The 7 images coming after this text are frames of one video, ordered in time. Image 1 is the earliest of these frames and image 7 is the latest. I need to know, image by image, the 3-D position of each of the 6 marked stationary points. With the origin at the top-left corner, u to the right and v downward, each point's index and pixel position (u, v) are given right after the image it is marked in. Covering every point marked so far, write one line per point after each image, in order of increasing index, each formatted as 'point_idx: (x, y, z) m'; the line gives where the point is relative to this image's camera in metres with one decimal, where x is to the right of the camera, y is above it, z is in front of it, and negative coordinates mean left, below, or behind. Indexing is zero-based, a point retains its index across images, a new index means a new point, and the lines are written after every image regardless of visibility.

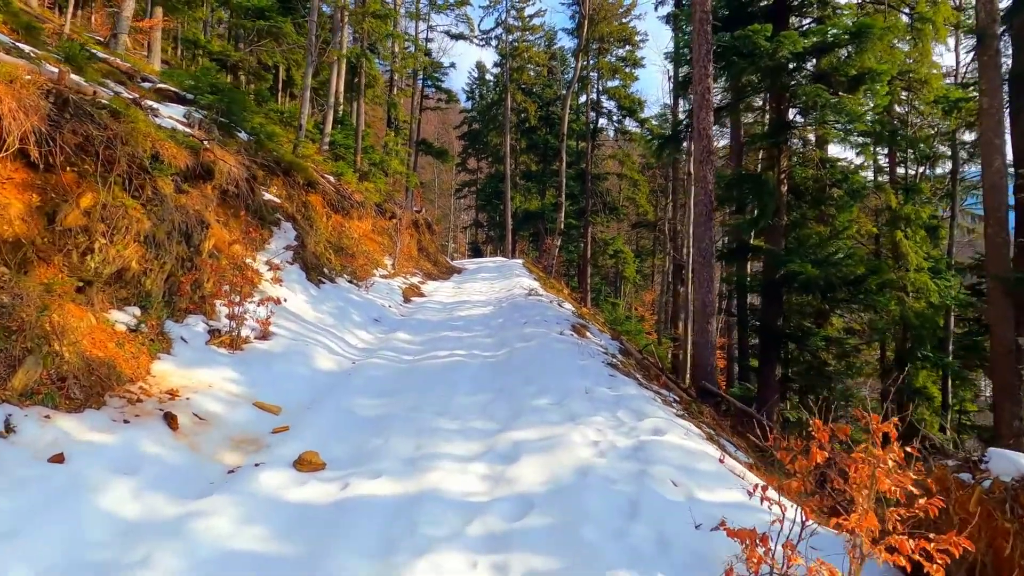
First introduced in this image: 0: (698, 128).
0: (+2.1, +1.8, +7.6) m
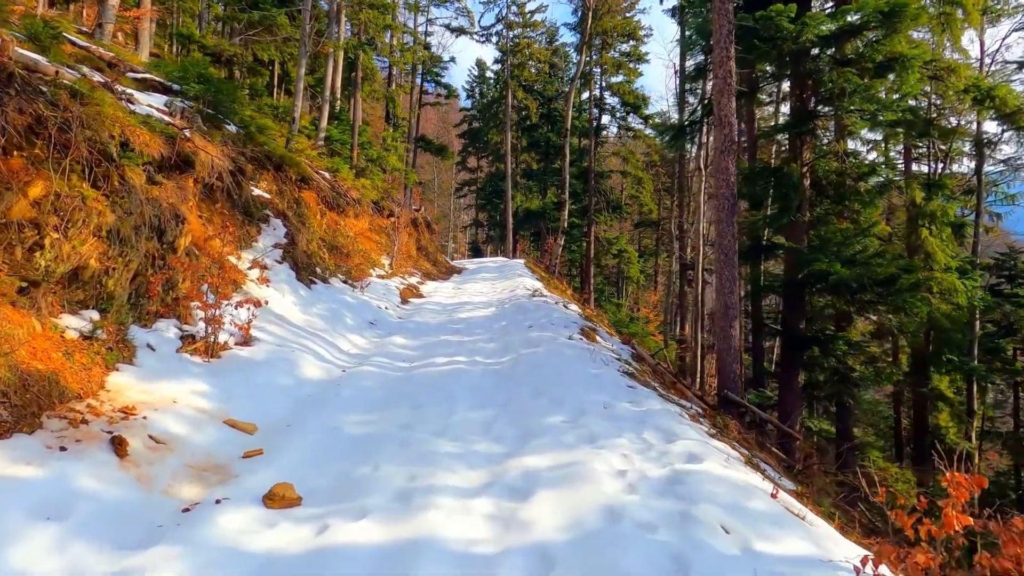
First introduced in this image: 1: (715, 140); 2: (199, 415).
0: (+2.2, +1.8, +7.0) m
1: (+2.2, +1.6, +7.1) m
2: (-2.0, -0.8, +4.1) m
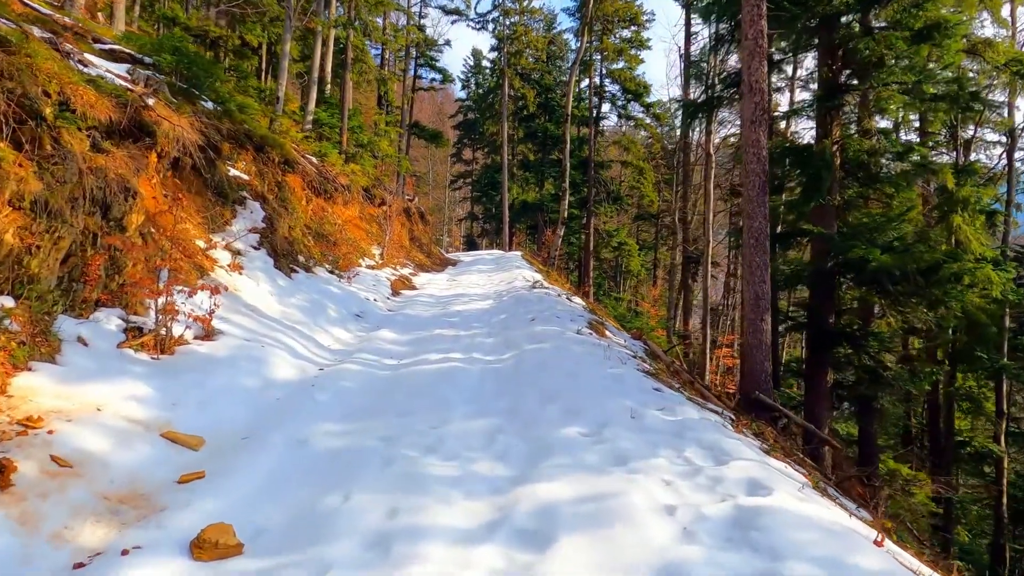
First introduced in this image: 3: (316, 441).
0: (+2.2, +1.9, +6.2) m
1: (+2.2, +1.7, +6.3) m
2: (-1.9, -0.7, +3.3) m
3: (-1.1, -0.8, +3.7) m
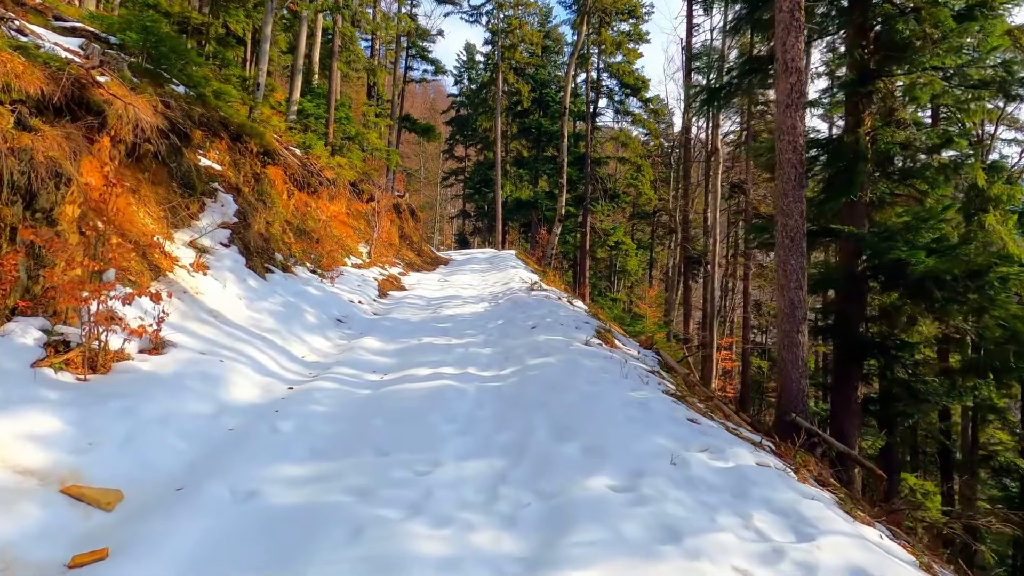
0: (+2.2, +1.9, +5.4) m
1: (+2.2, +1.6, +5.5) m
2: (-1.9, -0.7, +2.5) m
3: (-1.0, -0.9, +2.9) m
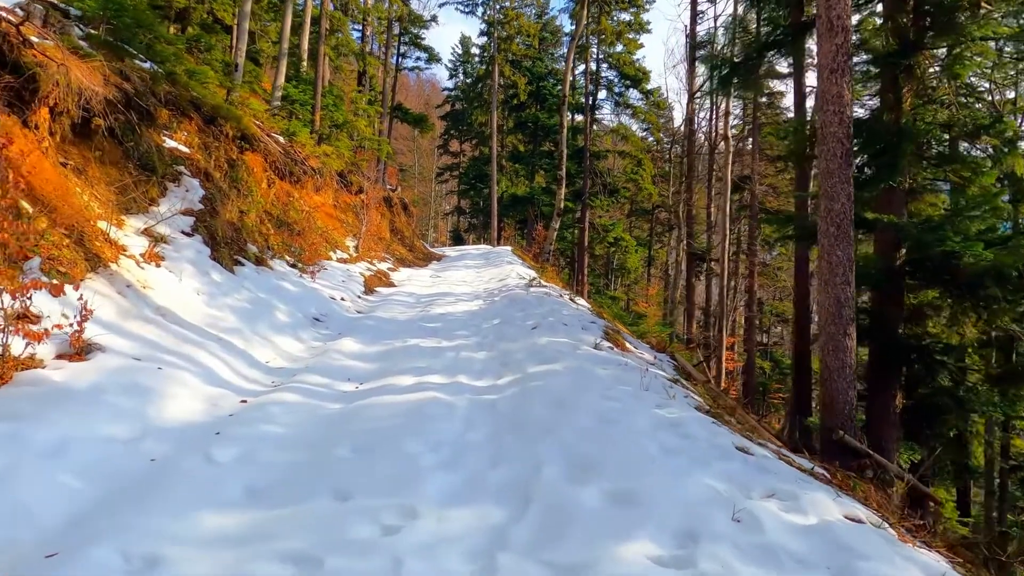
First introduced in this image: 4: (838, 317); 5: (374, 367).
0: (+2.2, +1.9, +4.6) m
1: (+2.2, +1.7, +4.7) m
2: (-1.9, -0.7, +1.7) m
3: (-1.0, -0.9, +2.1) m
4: (+2.2, -0.2, +4.5) m
5: (-1.1, -0.6, +5.1) m
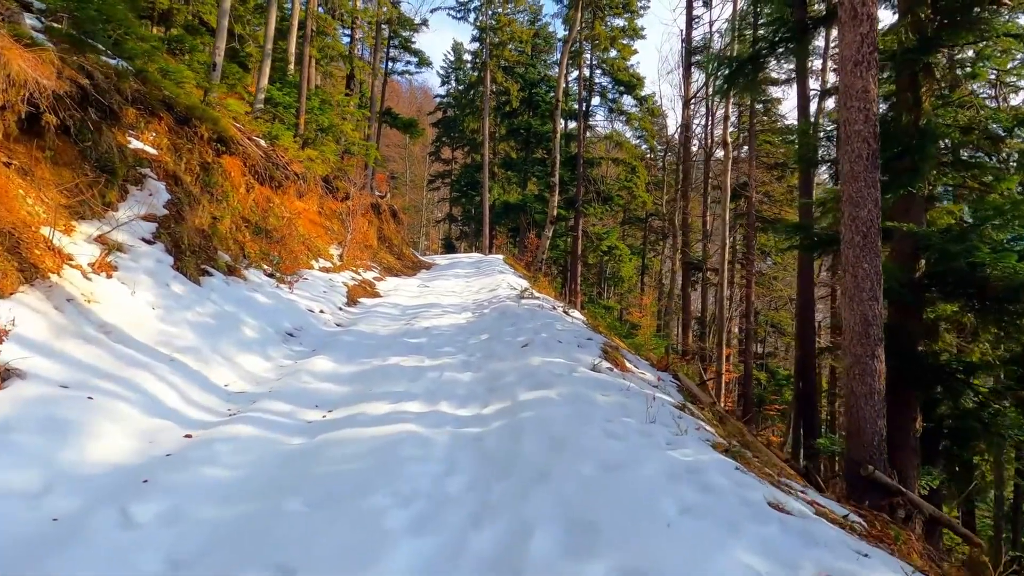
0: (+2.2, +1.8, +4.2) m
1: (+2.1, +1.6, +4.3) m
2: (-1.9, -0.8, +1.2) m
3: (-1.1, -0.9, +1.5) m
4: (+2.2, -0.3, +4.1) m
5: (-1.2, -0.7, +4.6) m
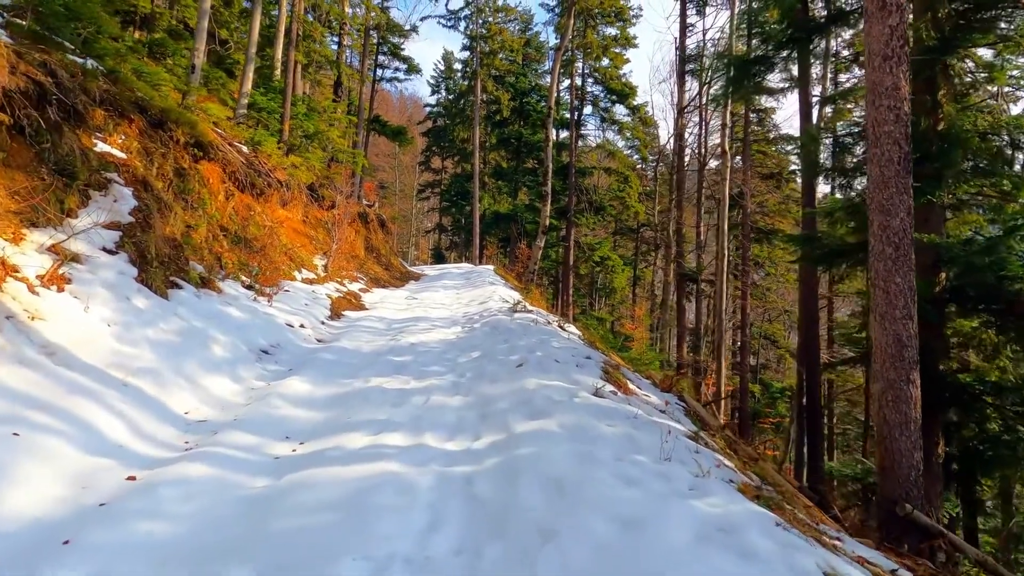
0: (+2.1, +1.7, +3.8) m
1: (+2.1, +1.5, +3.9) m
2: (-1.9, -0.8, +0.7) m
3: (-1.1, -1.0, +1.1) m
4: (+2.1, -0.4, +3.7) m
5: (-1.2, -0.8, +4.1) m
